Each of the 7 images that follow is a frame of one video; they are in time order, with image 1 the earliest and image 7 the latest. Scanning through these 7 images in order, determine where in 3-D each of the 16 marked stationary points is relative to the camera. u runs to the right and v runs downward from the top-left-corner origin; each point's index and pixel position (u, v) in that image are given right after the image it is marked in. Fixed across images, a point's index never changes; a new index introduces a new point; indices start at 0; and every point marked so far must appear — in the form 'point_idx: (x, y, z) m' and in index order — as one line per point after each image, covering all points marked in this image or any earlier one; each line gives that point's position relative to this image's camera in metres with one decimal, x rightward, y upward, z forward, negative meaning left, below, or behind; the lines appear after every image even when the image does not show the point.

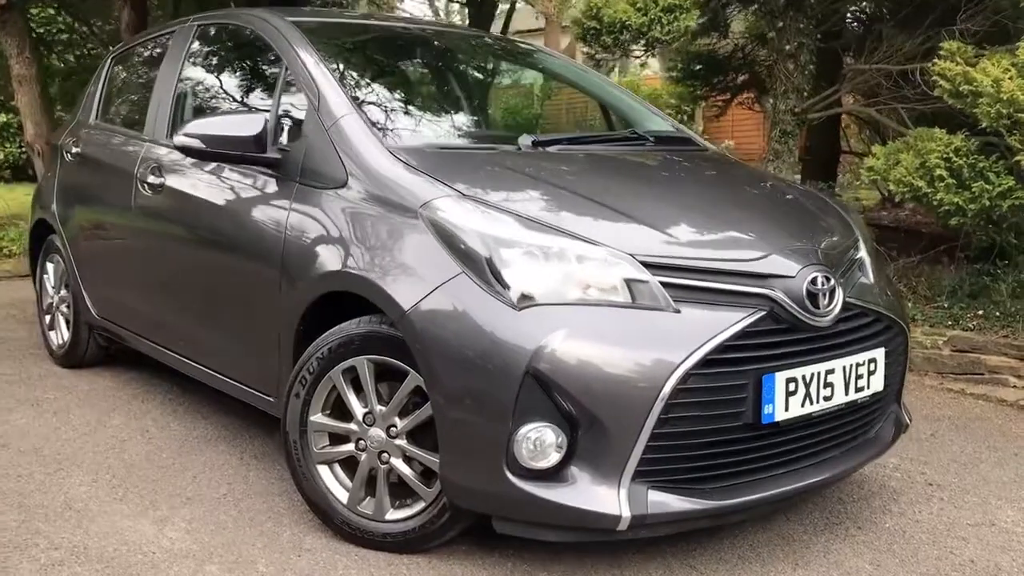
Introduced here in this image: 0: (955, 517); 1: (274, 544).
0: (+1.5, -0.8, +3.2) m
1: (-0.7, -0.8, +2.9) m
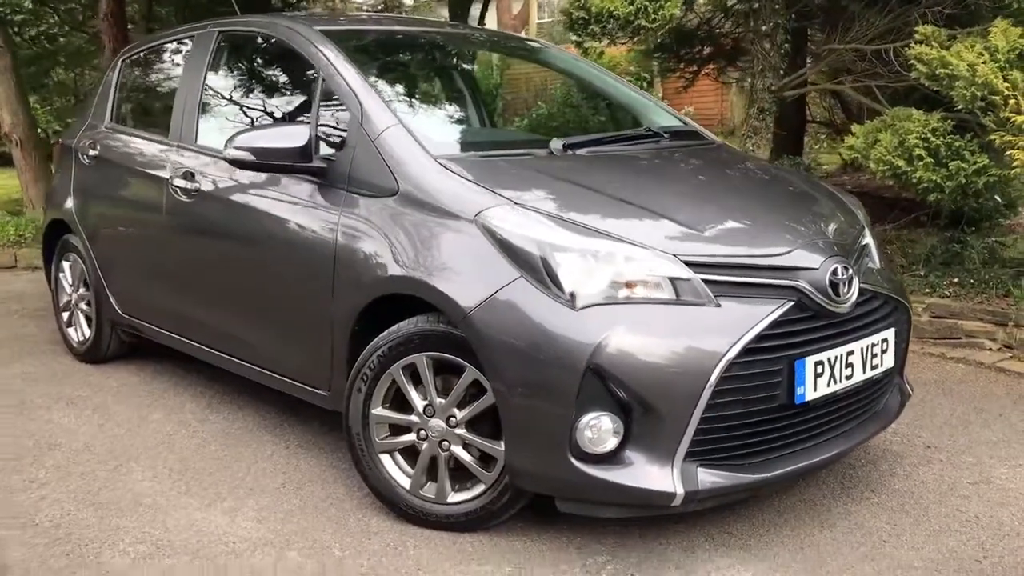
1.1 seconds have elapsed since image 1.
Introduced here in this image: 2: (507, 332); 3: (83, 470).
0: (+1.6, -0.7, +3.5) m
1: (-0.5, -0.8, +3.1) m
2: (0.0, -0.1, +2.8) m
3: (-1.6, -0.7, +3.6) m
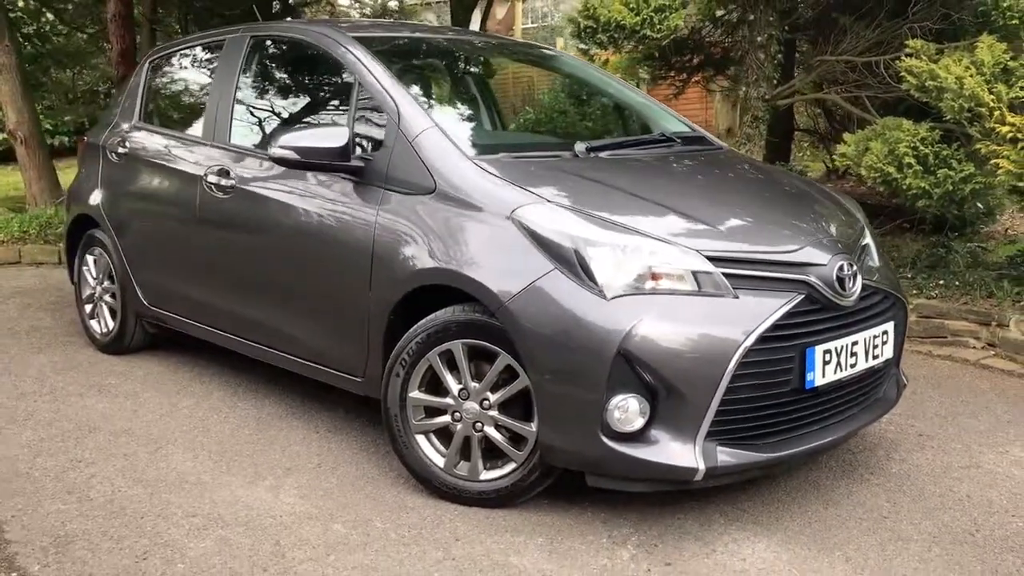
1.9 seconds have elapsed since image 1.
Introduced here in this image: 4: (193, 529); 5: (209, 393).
0: (+1.7, -0.7, +3.7) m
1: (-0.4, -0.7, +3.3) m
2: (+0.1, -0.1, +3.0) m
3: (-1.5, -0.6, +3.8) m
4: (-1.0, -0.8, +3.1) m
5: (-1.4, -0.5, +4.6) m
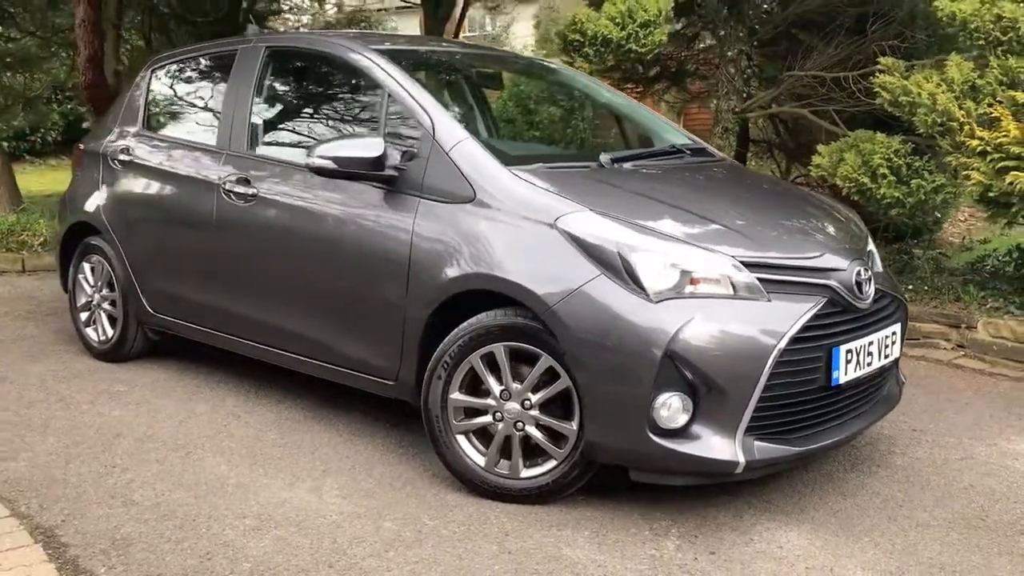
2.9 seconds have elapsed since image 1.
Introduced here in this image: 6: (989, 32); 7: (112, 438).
0: (+1.8, -0.7, +4.0) m
1: (-0.3, -0.8, +3.4) m
2: (+0.3, -0.1, +3.1) m
3: (-1.4, -0.7, +3.8) m
4: (-0.9, -0.8, +3.1) m
5: (-1.4, -0.5, +4.6) m
6: (+2.8, +1.5, +5.6) m
7: (-1.7, -0.6, +4.0) m
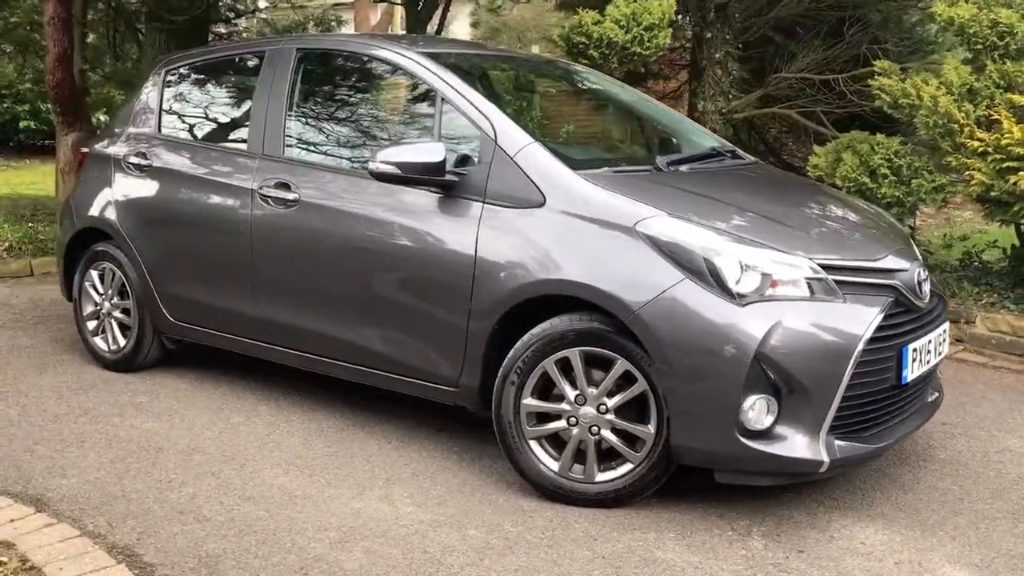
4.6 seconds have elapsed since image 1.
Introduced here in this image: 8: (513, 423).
0: (+2.0, -0.7, +4.1) m
1: (0.0, -0.8, +3.4) m
2: (+0.5, -0.1, +3.2) m
3: (-1.2, -0.7, +3.7) m
4: (-0.6, -0.8, +3.1) m
5: (-1.2, -0.6, +4.5) m
6: (+2.9, +1.5, +5.8) m
7: (-1.4, -0.7, +3.9) m
8: (0.0, -0.5, +3.5) m
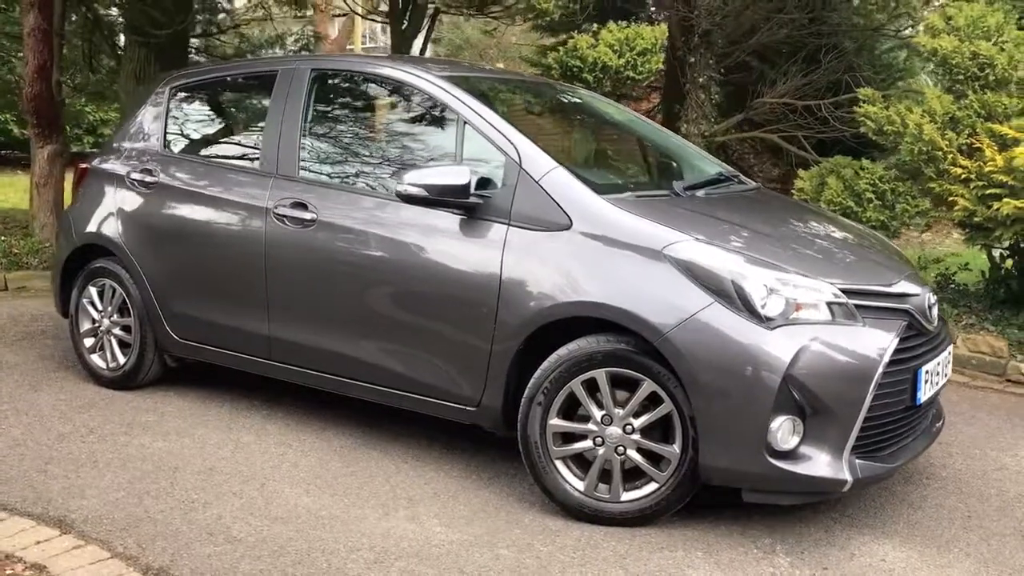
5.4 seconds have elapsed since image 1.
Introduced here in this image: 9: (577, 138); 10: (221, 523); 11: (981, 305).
0: (+2.1, -0.8, +4.3) m
1: (+0.1, -0.9, +3.4) m
2: (+0.6, -0.2, +3.3) m
3: (-1.1, -0.8, +3.7) m
4: (-0.5, -0.9, +3.1) m
5: (-1.2, -0.7, +4.5) m
6: (+2.9, +1.4, +6.0) m
7: (-1.4, -0.7, +3.9) m
8: (+0.1, -0.6, +3.5) m
9: (+0.3, +0.6, +4.3) m
10: (-1.0, -0.8, +3.4) m
11: (+3.1, -0.1, +6.4) m
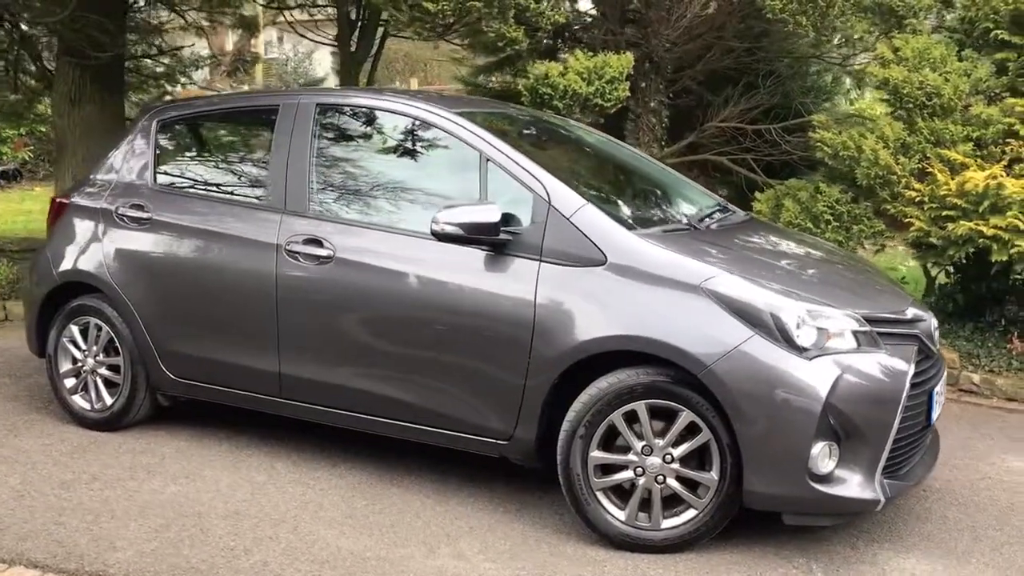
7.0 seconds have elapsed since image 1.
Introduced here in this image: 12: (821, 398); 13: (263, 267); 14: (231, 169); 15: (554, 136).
0: (+2.2, -0.9, +4.6) m
1: (+0.2, -1.0, +3.5) m
2: (+0.8, -0.3, +3.4) m
3: (-0.9, -0.9, +3.6) m
4: (-0.2, -1.0, +3.1) m
5: (-1.1, -0.8, +4.4) m
6: (+2.7, +1.3, +6.4) m
7: (-1.2, -0.9, +3.8) m
8: (+0.2, -0.7, +3.6) m
9: (+0.3, +0.5, +4.4) m
10: (-0.8, -1.0, +3.3) m
11: (+3.0, -0.2, +6.8) m
12: (+1.1, -0.4, +3.3) m
13: (-1.1, +0.1, +4.3) m
14: (-1.3, +0.6, +4.6) m
15: (+0.2, +0.8, +4.8) m
